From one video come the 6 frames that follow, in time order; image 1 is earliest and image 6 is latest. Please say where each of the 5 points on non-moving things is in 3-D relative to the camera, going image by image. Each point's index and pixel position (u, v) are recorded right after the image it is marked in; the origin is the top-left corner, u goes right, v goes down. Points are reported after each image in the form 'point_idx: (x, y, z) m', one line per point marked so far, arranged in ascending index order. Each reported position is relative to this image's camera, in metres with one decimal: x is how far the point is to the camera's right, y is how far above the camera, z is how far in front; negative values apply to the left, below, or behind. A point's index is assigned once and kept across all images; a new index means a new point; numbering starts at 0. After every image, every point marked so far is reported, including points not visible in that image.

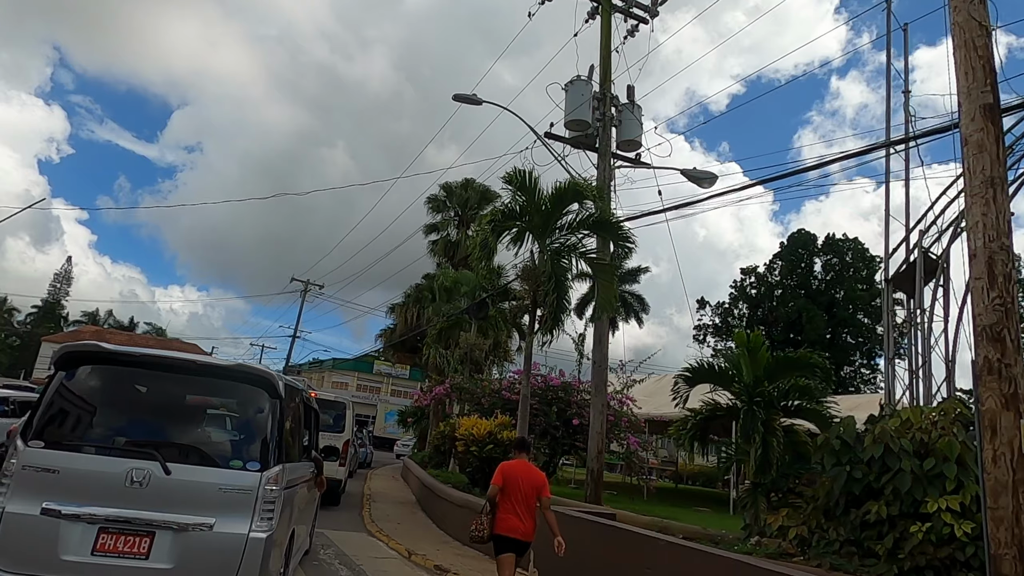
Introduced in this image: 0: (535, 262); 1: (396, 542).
0: (+0.4, +0.4, +11.1) m
1: (-1.7, -3.7, +9.8) m
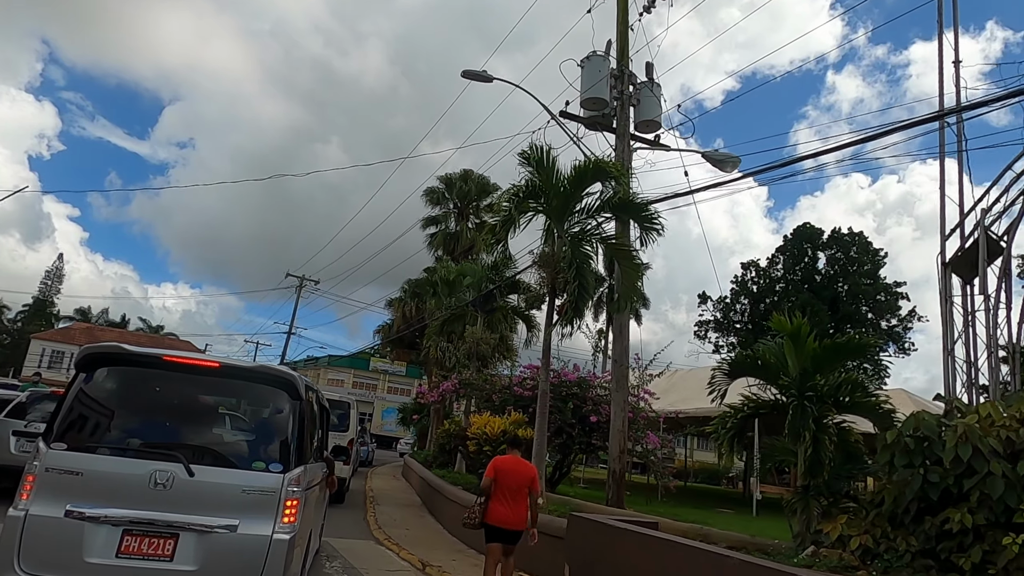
0: (+0.6, +0.6, +10.3) m
1: (-1.4, -3.6, +9.1) m
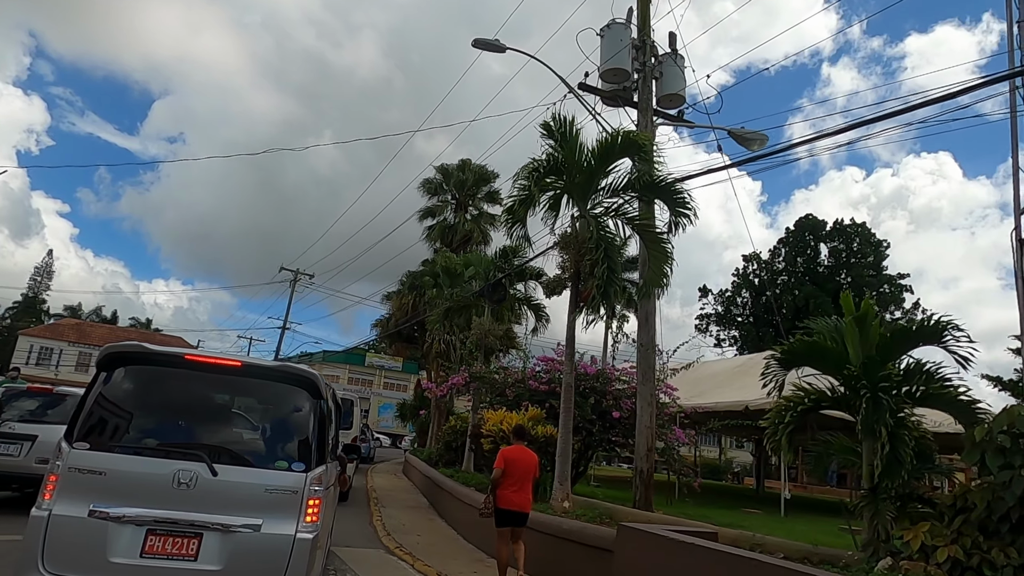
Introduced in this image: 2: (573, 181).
0: (+0.9, +0.9, +9.5) m
1: (-1.1, -3.3, +8.2) m
2: (+0.9, +1.5, +9.6) m
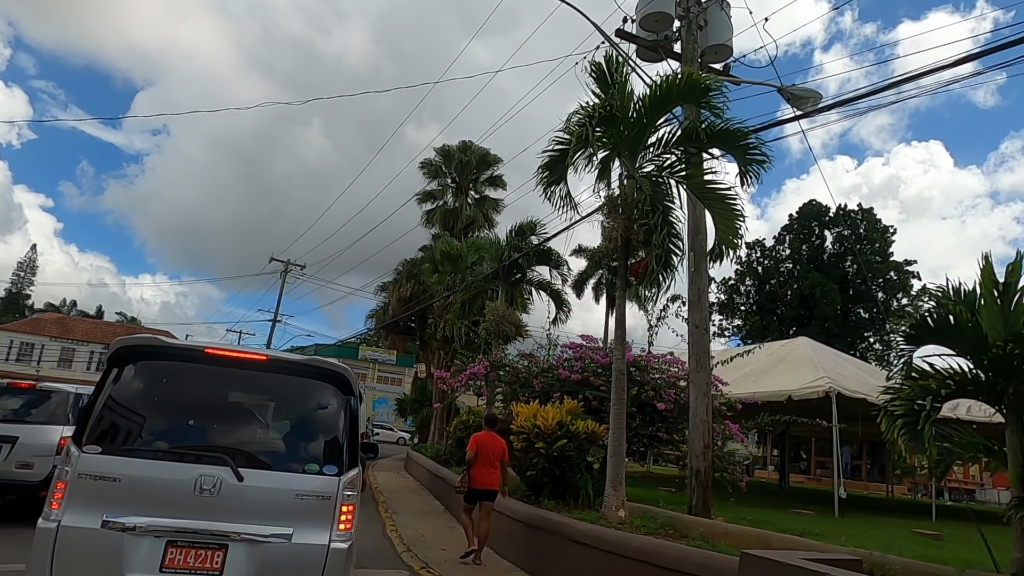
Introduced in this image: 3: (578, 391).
0: (+1.4, +1.2, +8.1) m
1: (-0.6, -3.0, +6.9) m
2: (+1.3, +1.8, +8.2) m
3: (+1.0, -1.6, +10.7) m
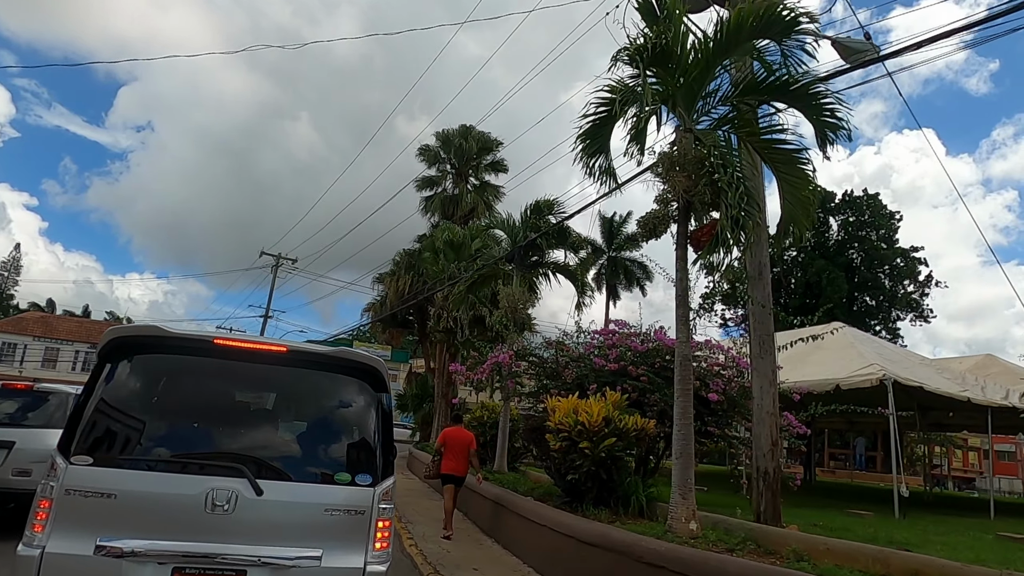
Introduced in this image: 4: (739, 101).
0: (+1.8, +1.5, +6.9) m
1: (-0.1, -2.8, +5.7) m
2: (+1.7, +2.1, +7.0) m
3: (+1.4, -1.3, +9.5) m
4: (+2.5, +2.1, +7.3) m
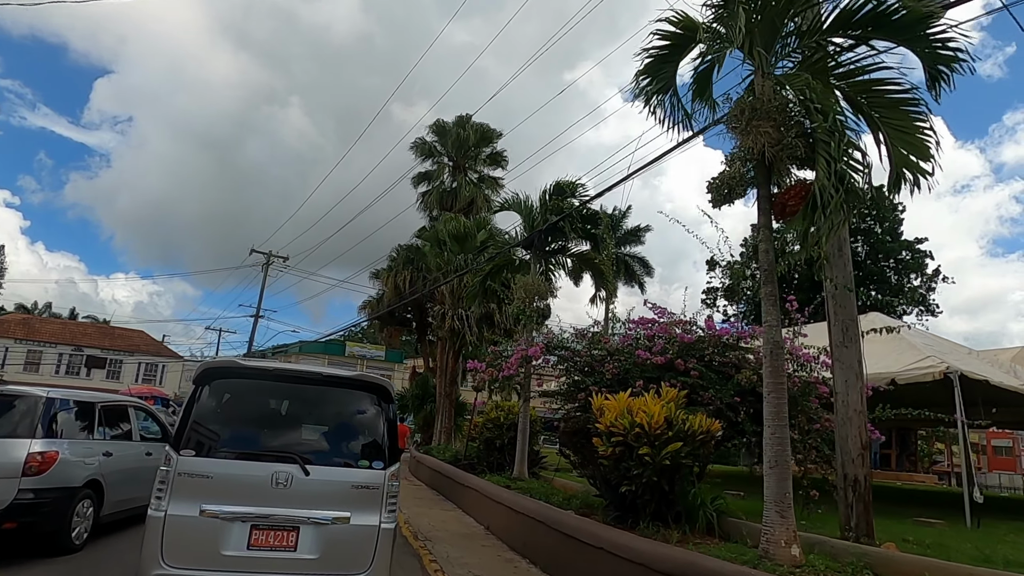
0: (+2.2, +1.7, +5.8) m
1: (+0.3, -2.6, +4.5) m
2: (+2.1, +2.4, +5.9) m
3: (+1.8, -1.1, +8.3) m
4: (+2.9, +2.3, +6.2) m
